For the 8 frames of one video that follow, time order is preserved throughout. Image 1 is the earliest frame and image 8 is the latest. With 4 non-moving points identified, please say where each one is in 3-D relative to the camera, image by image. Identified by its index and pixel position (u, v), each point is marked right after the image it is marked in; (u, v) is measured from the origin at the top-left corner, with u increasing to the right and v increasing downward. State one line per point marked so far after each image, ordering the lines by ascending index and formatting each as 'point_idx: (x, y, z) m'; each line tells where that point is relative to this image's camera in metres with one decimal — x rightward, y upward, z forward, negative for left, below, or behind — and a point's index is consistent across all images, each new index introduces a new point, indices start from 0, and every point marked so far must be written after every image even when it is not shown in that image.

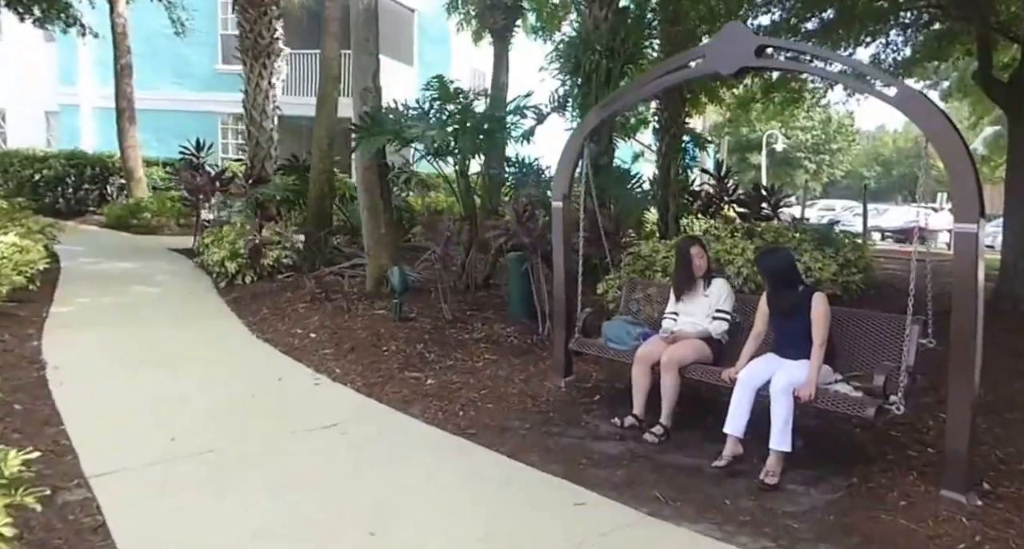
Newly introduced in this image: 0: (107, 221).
0: (-7.6, +1.0, +13.8) m
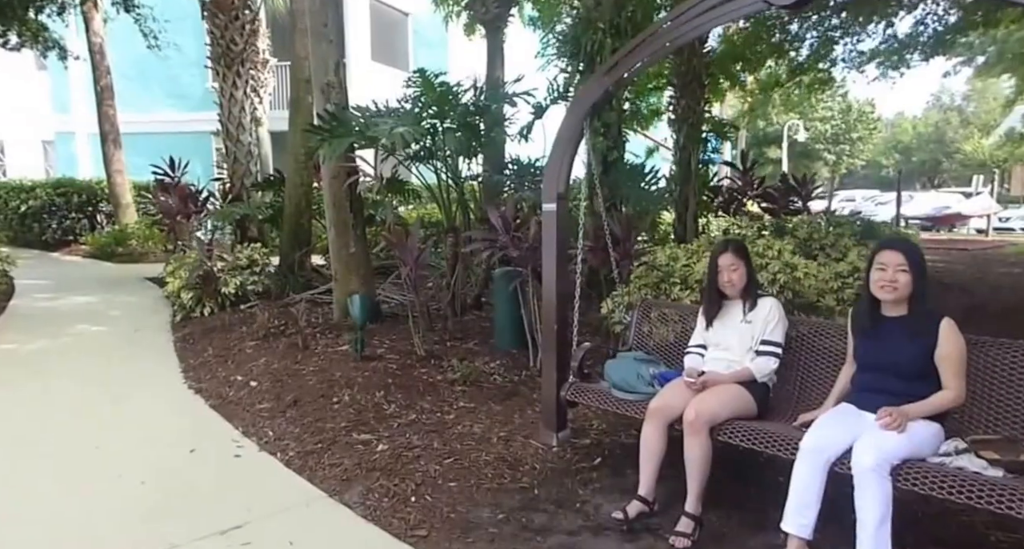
0: (-7.4, +0.4, +13.0) m
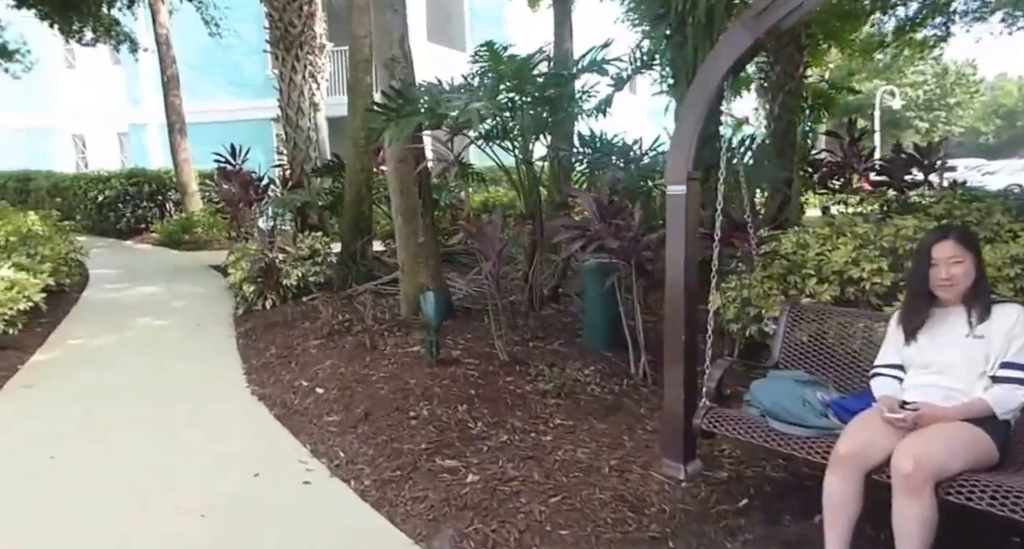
0: (-6.3, +0.6, +13.0) m
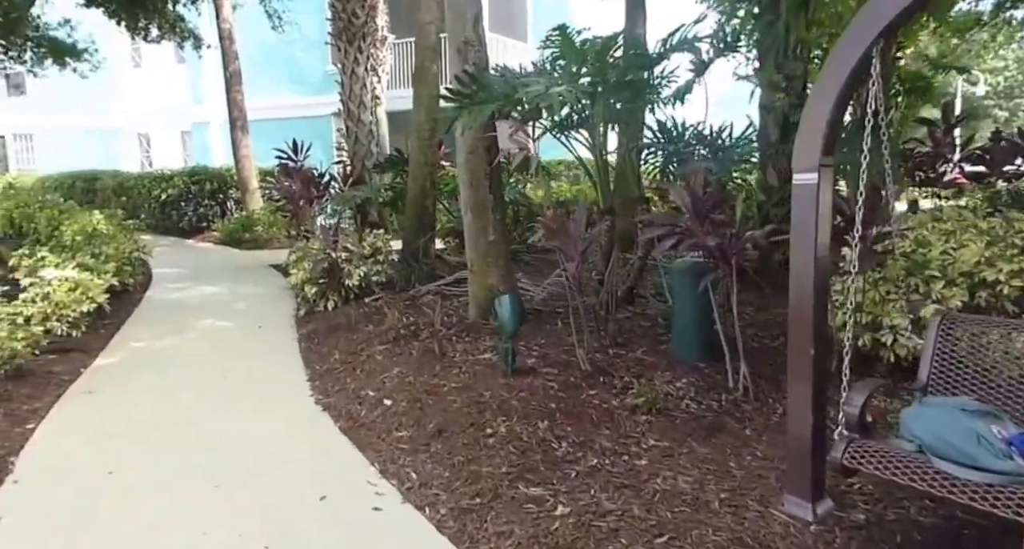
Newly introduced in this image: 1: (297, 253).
0: (-5.2, +0.7, +13.0) m
1: (-2.2, +0.2, +7.6) m
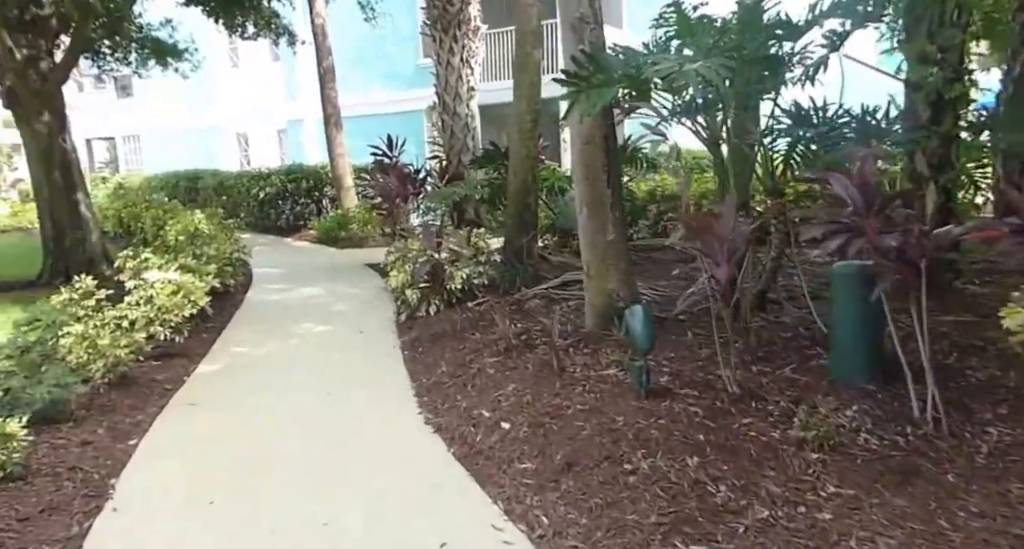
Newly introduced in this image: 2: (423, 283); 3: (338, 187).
0: (-3.5, +0.7, +13.1) m
1: (-1.2, +0.2, +7.4) m
2: (-0.8, -0.1, +6.4) m
3: (-3.2, +1.6, +13.5) m
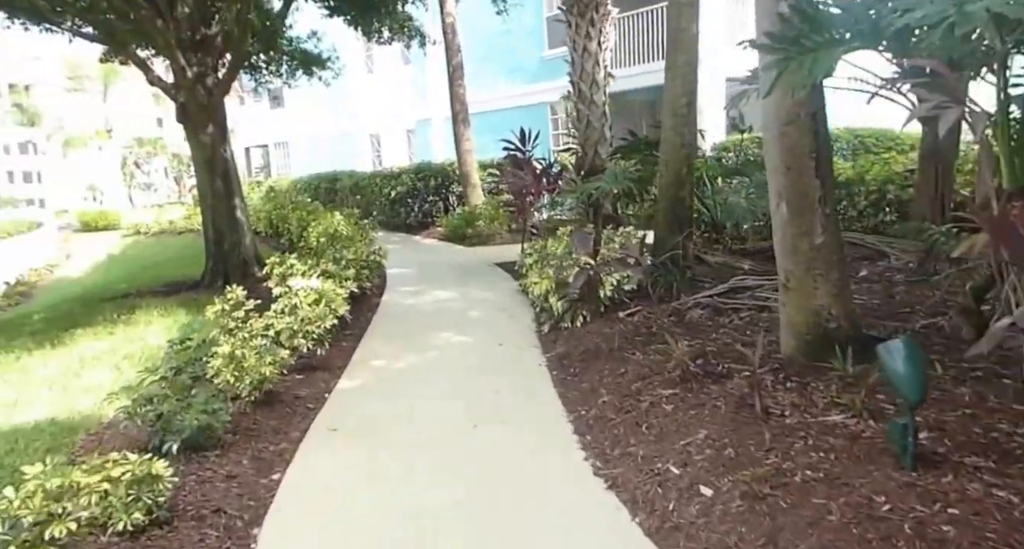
0: (-1.2, +0.7, +12.8) m
1: (+0.2, +0.2, +6.7) m
2: (+0.4, -0.1, +5.7) m
3: (-0.8, +1.6, +13.1) m
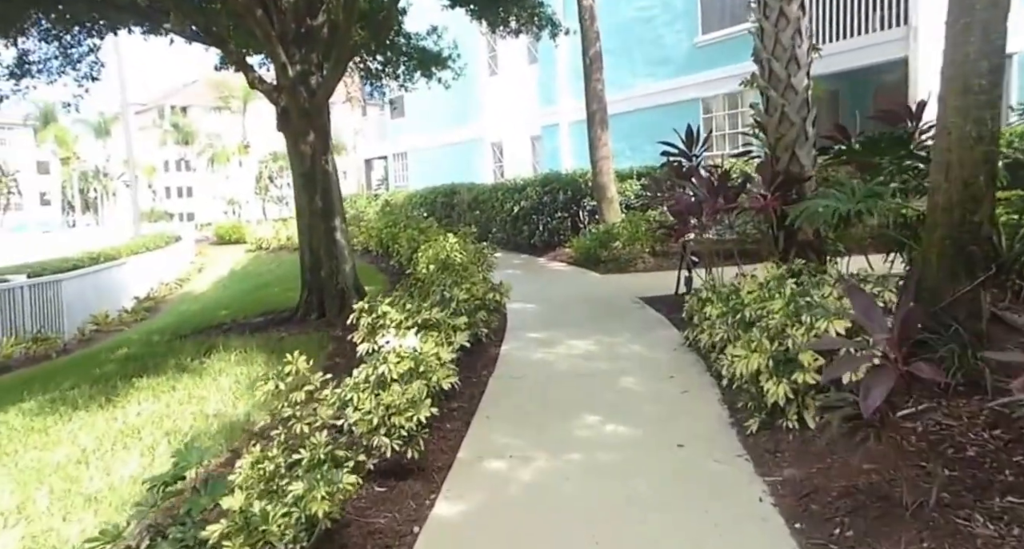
0: (+0.9, +0.3, +10.9) m
1: (+1.3, -0.2, +4.7) m
2: (+1.4, -0.5, +3.7) m
3: (+1.3, +1.2, +11.2) m
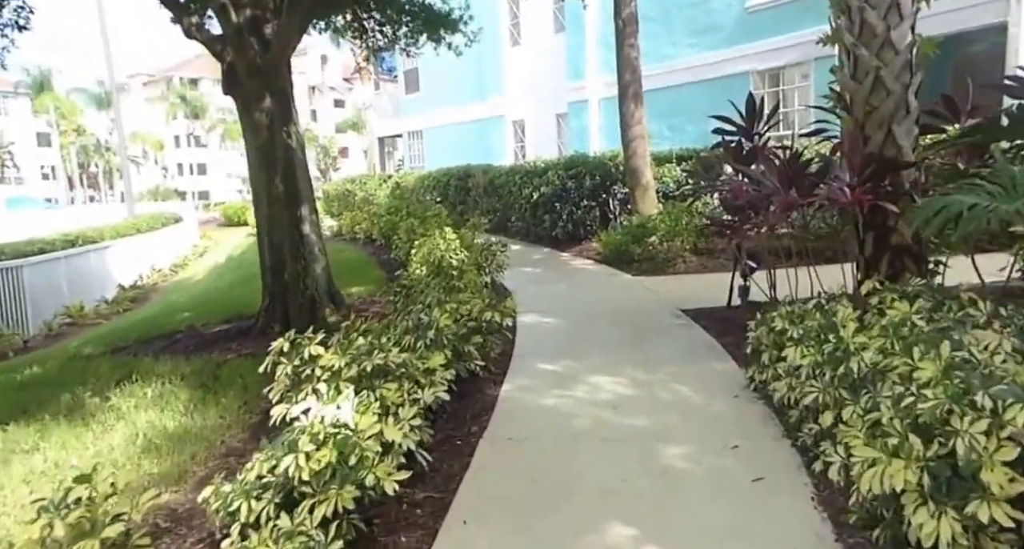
0: (+1.2, +0.3, +9.3) m
1: (+1.3, -0.4, +3.1) m
2: (+1.3, -0.6, +2.1) m
3: (+1.6, +1.2, +9.6) m
